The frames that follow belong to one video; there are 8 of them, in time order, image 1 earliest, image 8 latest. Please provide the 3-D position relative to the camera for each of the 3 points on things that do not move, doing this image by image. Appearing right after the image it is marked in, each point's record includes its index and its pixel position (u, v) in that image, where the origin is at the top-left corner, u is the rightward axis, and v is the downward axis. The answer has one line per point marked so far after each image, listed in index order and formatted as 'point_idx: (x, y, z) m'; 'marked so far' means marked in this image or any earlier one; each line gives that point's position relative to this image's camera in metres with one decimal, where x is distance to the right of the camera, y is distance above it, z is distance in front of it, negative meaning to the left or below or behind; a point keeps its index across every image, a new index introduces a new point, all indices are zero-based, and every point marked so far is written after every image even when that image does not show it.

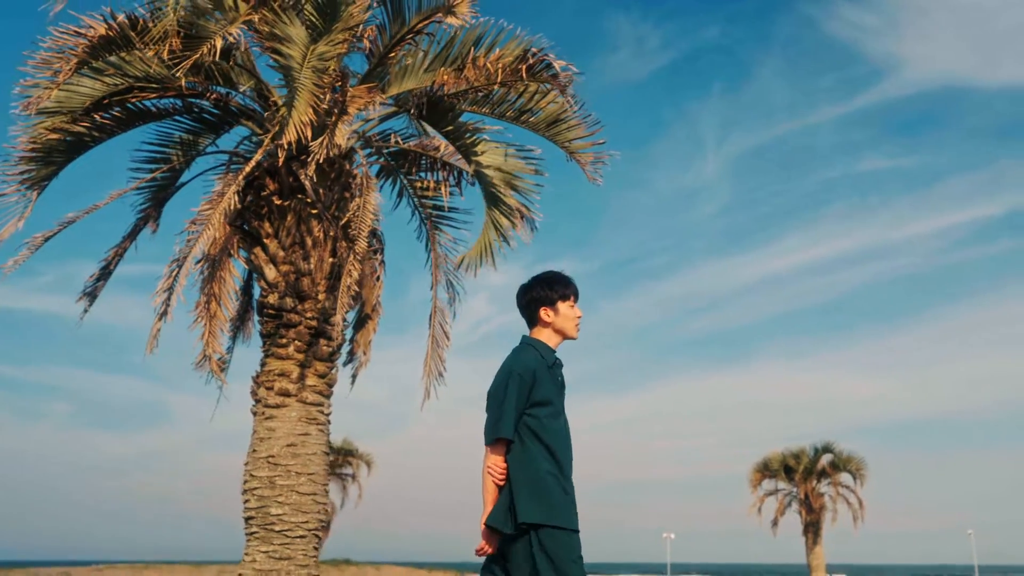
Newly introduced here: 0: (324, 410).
0: (-1.6, -1.0, +7.1) m
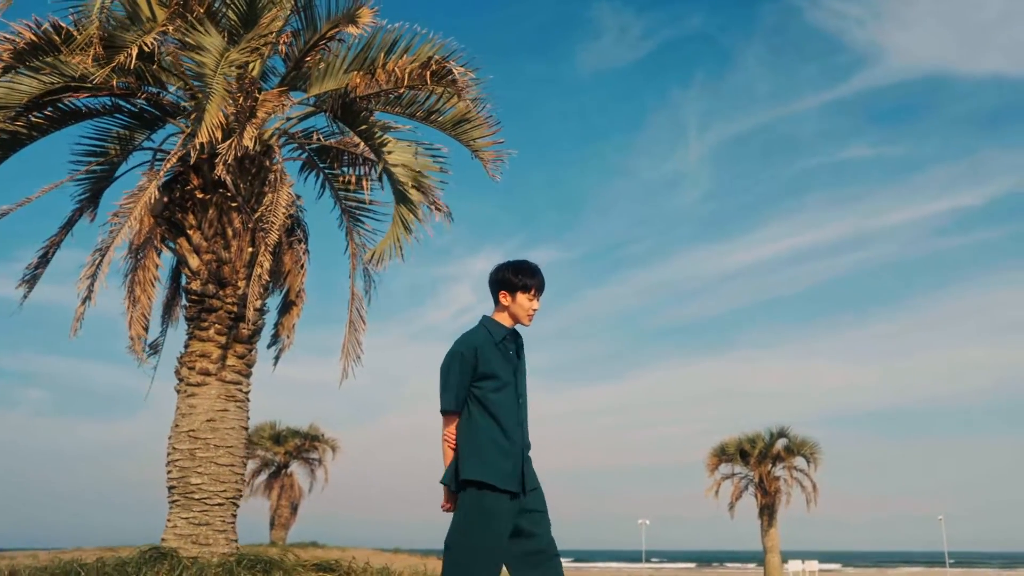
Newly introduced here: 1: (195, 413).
0: (-2.5, -0.9, +7.7) m
1: (-2.8, -1.1, +7.4) m
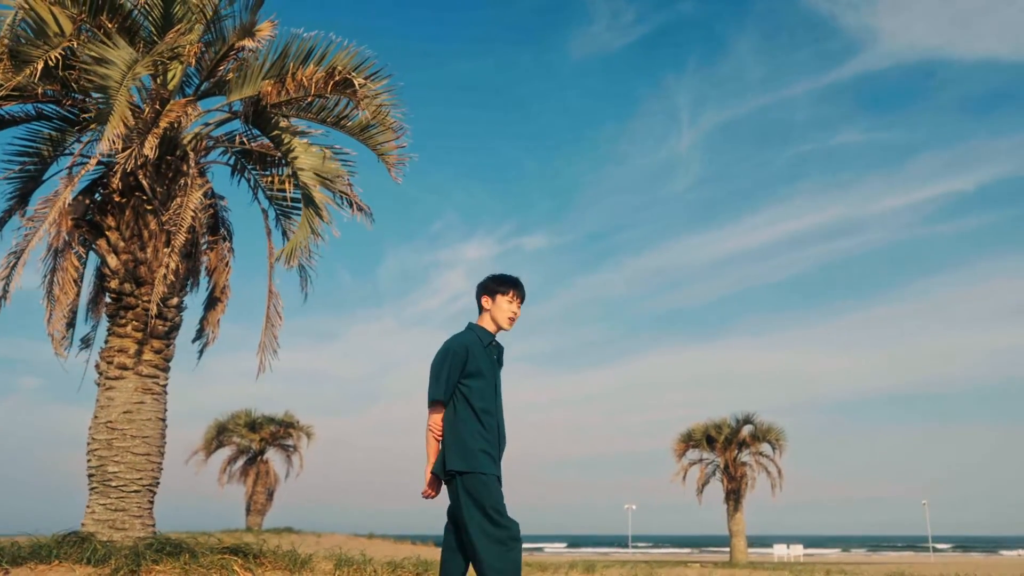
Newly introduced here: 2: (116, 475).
0: (-3.4, -0.9, +8.1) m
1: (-3.8, -1.1, +7.8) m
2: (-3.6, -1.7, +7.6) m
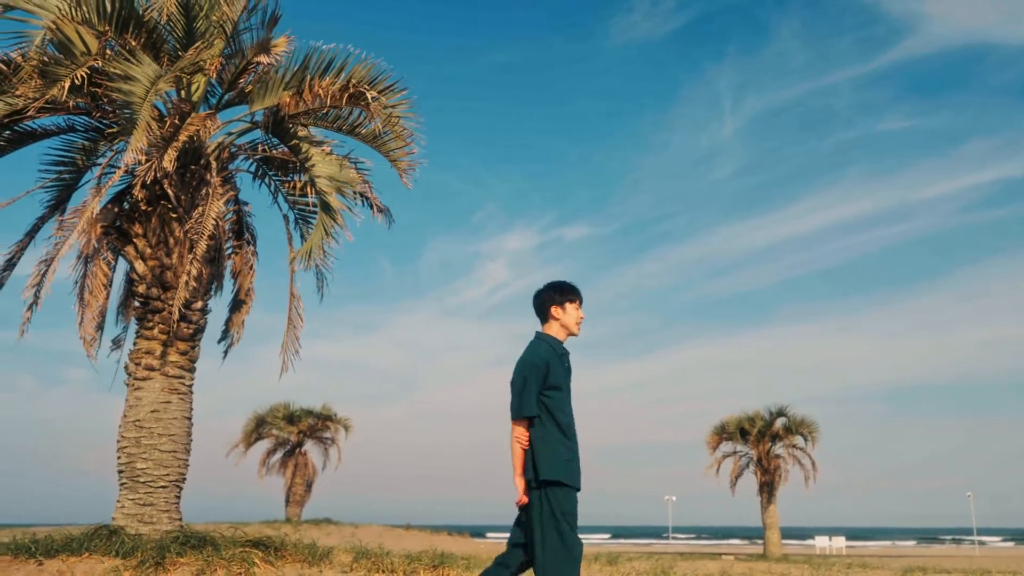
0: (-3.3, -0.9, +8.4) m
1: (-3.7, -1.1, +8.2) m
2: (-3.5, -1.8, +8.0) m
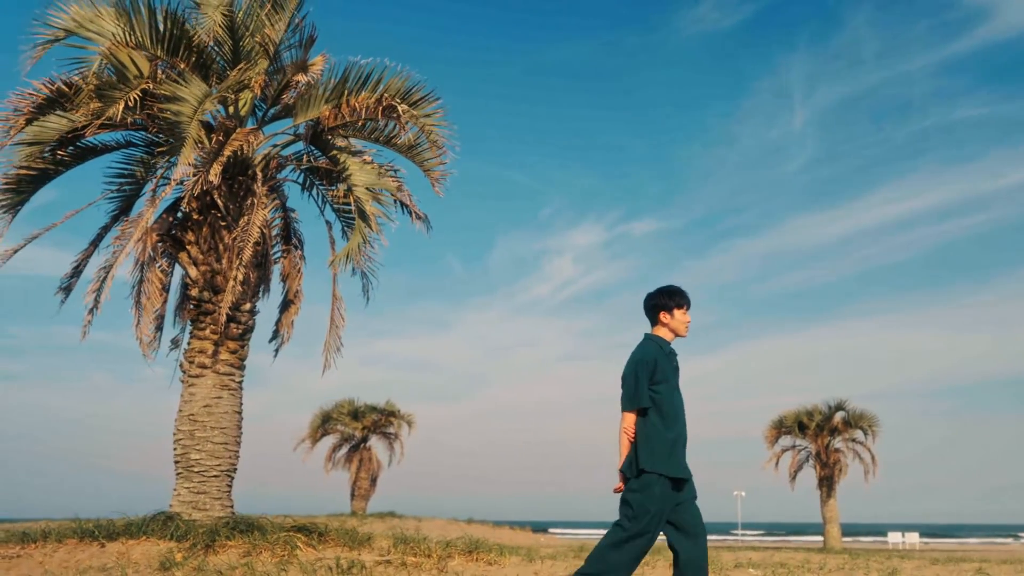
0: (-3.0, -1.0, +9.0) m
1: (-3.4, -1.2, +8.8) m
2: (-3.3, -1.8, +8.6) m
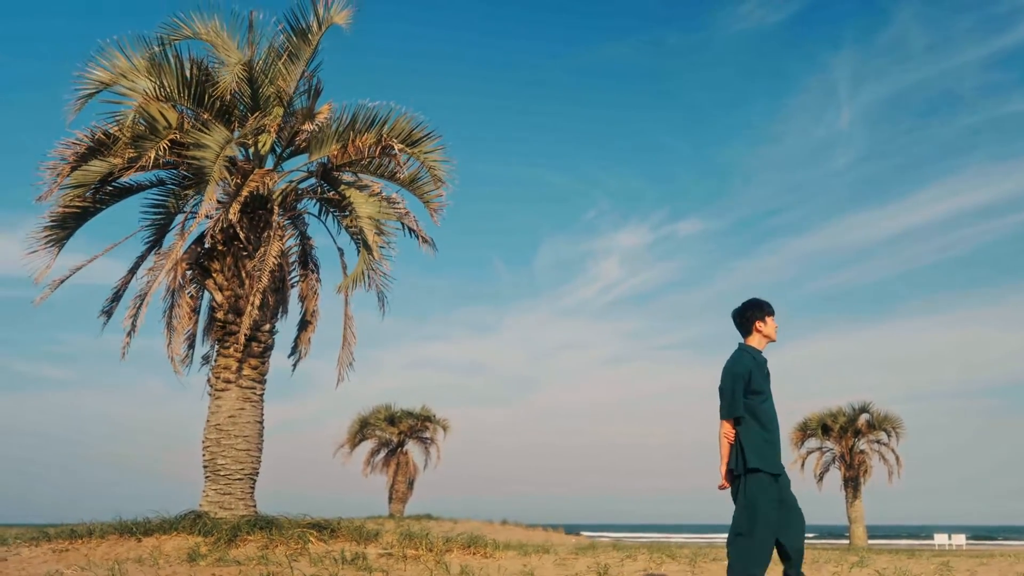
0: (-3.1, -1.3, +10.1) m
1: (-3.5, -1.5, +9.9) m
2: (-3.4, -2.1, +9.7) m
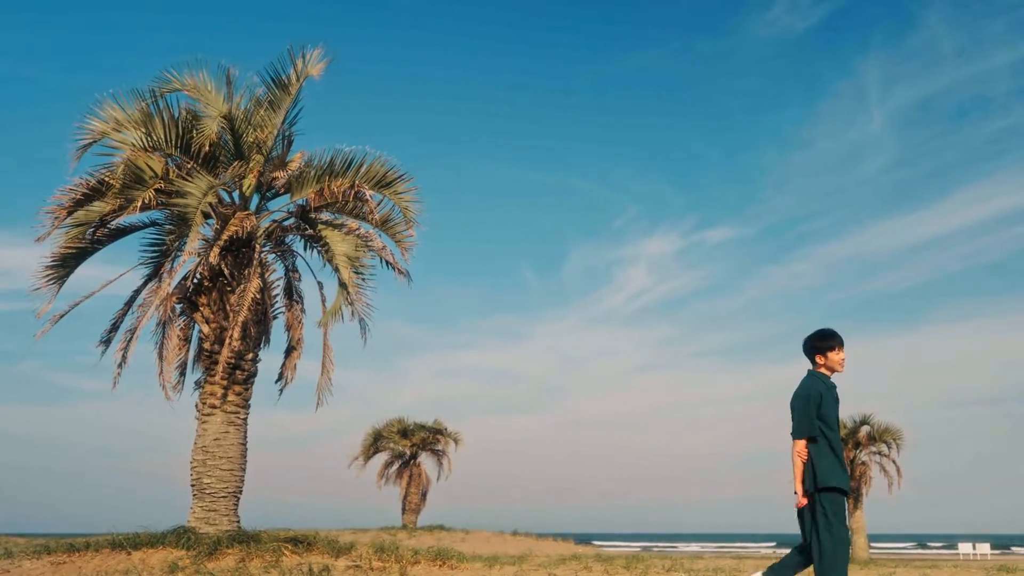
0: (-3.6, -1.7, +11.0) m
1: (-4.0, -1.9, +10.8) m
2: (-3.9, -2.5, +10.6) m
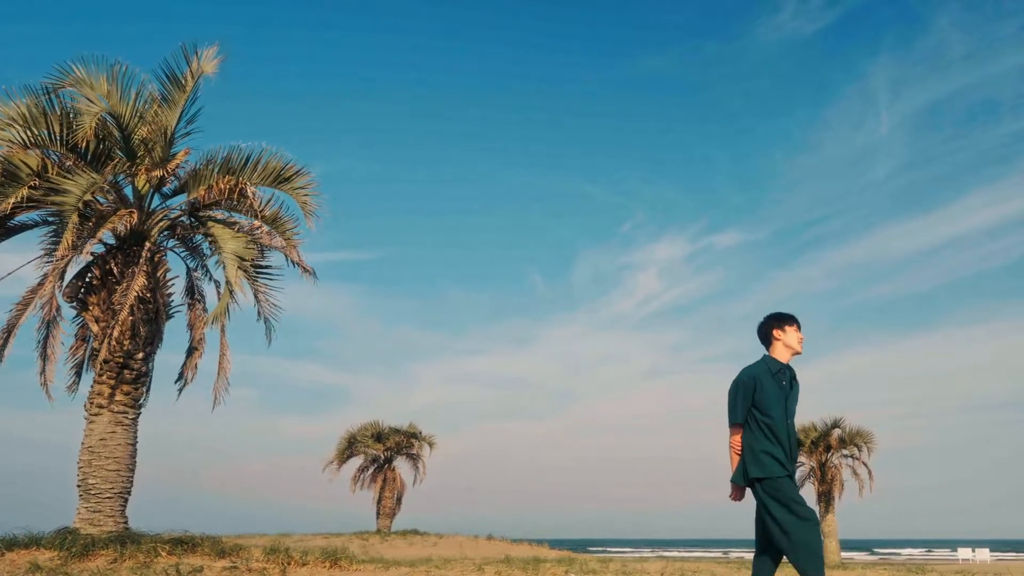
0: (-5.0, -1.7, +10.8) m
1: (-5.4, -1.9, +10.6) m
2: (-5.2, -2.5, +10.4) m
